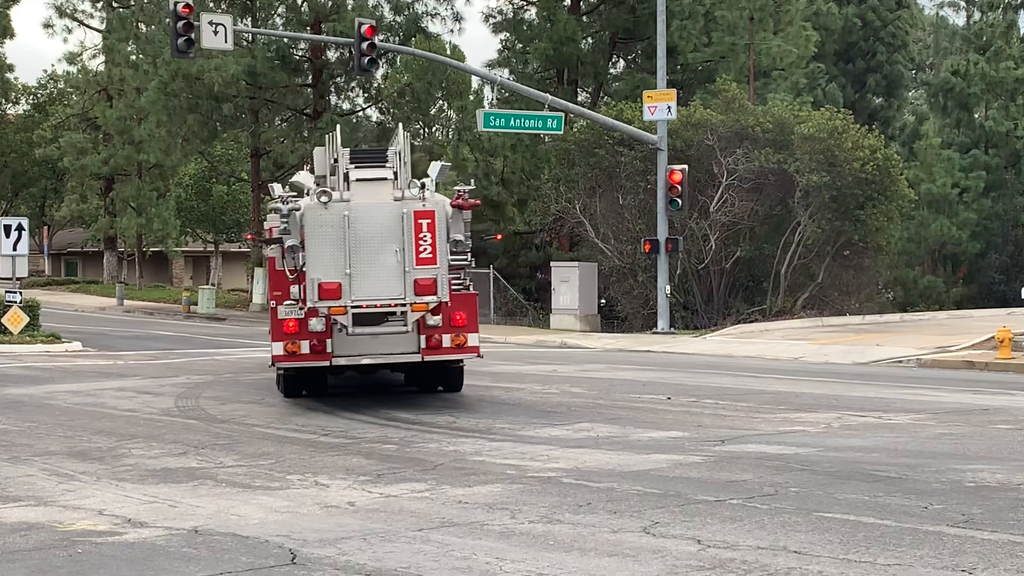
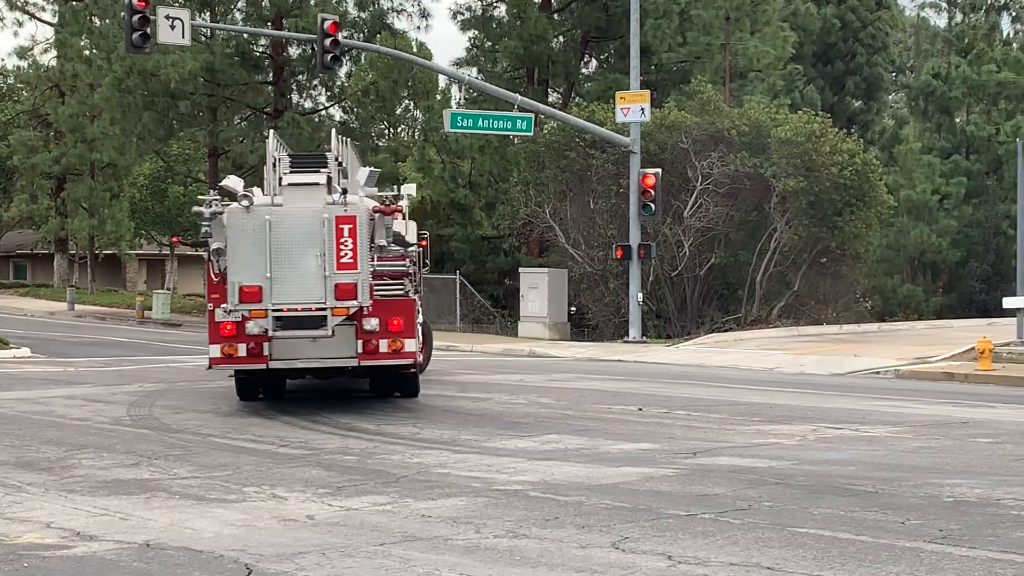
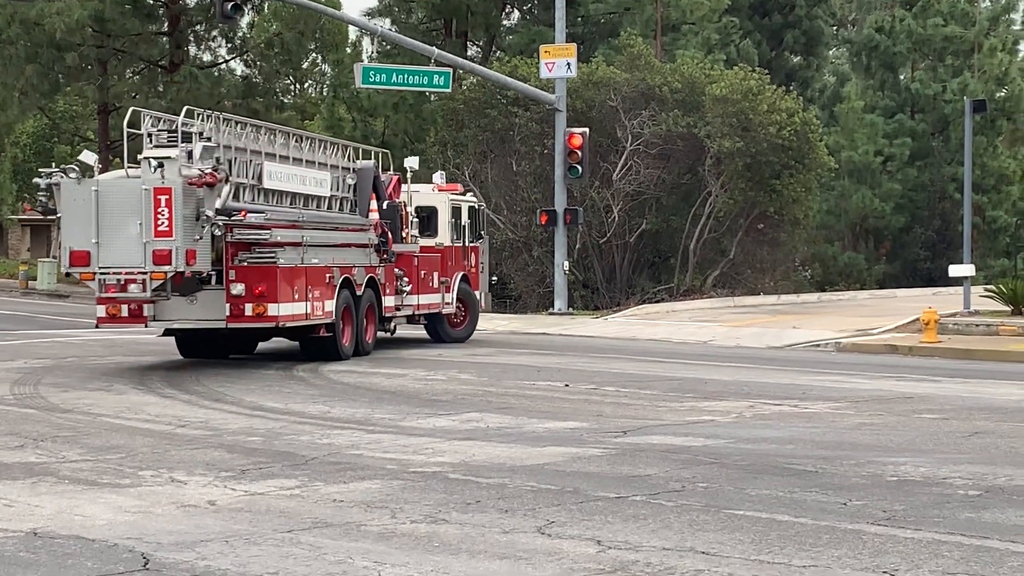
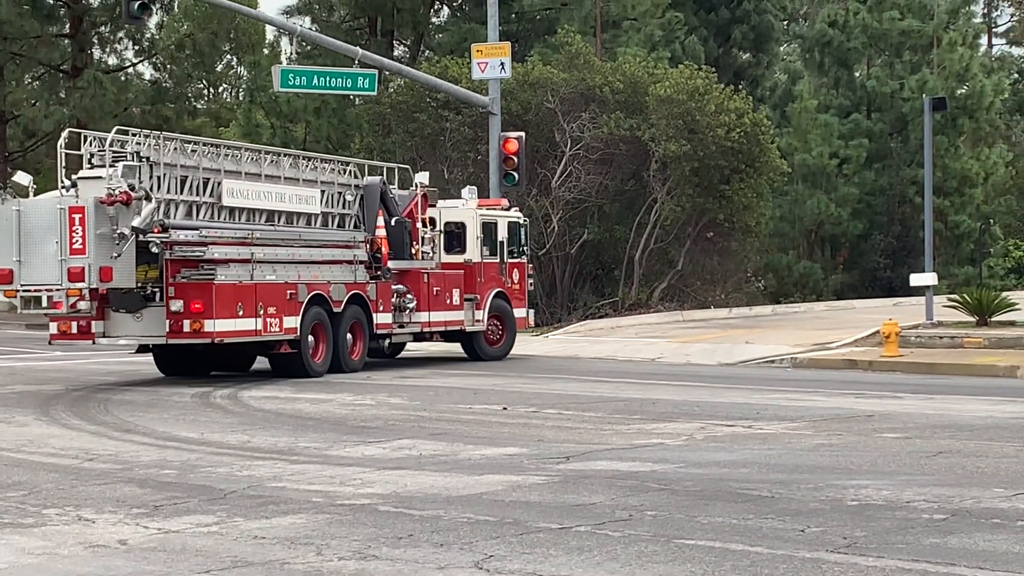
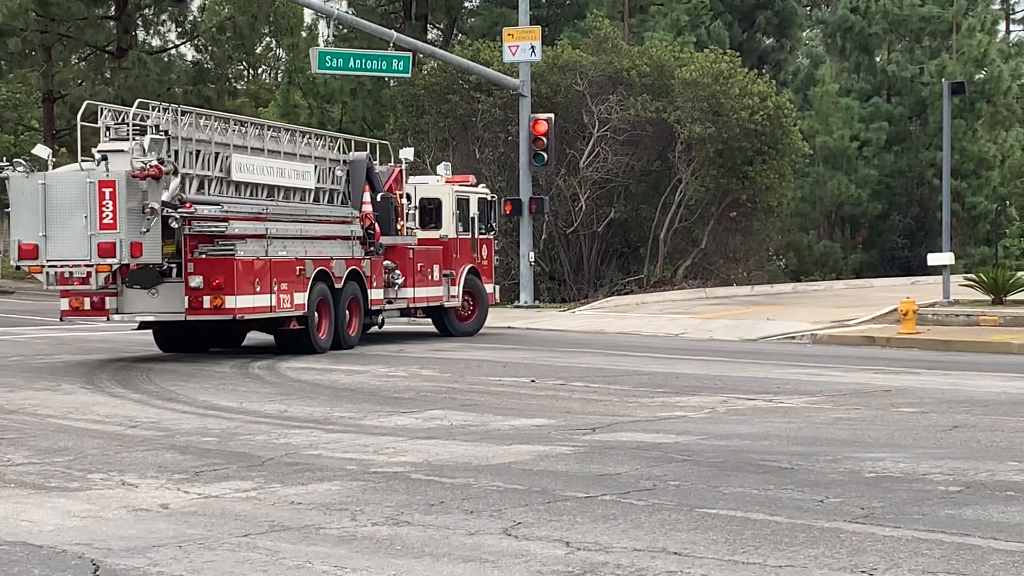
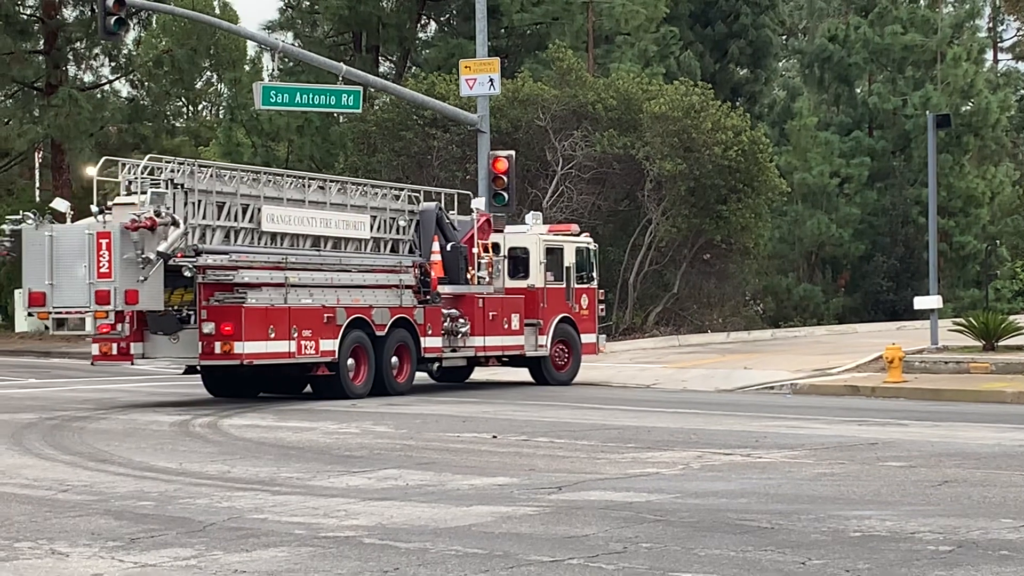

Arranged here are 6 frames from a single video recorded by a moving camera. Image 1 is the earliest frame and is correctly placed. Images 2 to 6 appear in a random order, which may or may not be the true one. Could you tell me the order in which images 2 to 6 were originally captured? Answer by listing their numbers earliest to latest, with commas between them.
2, 3, 5, 4, 6
